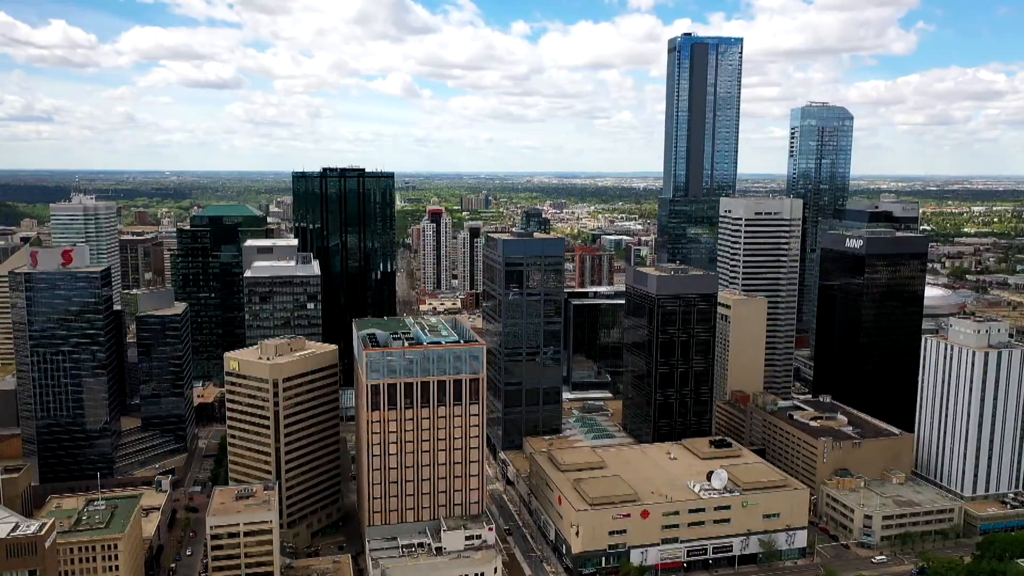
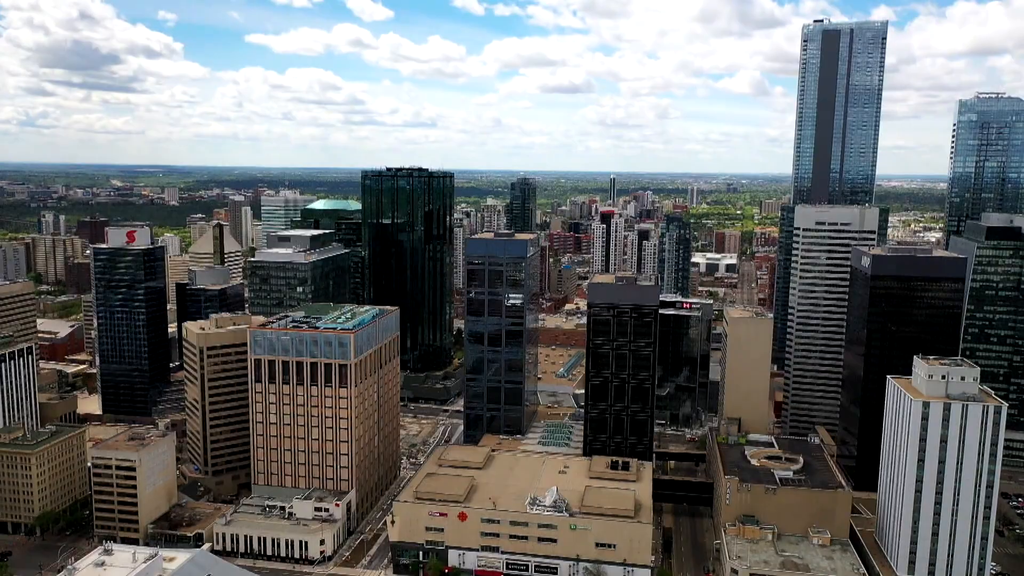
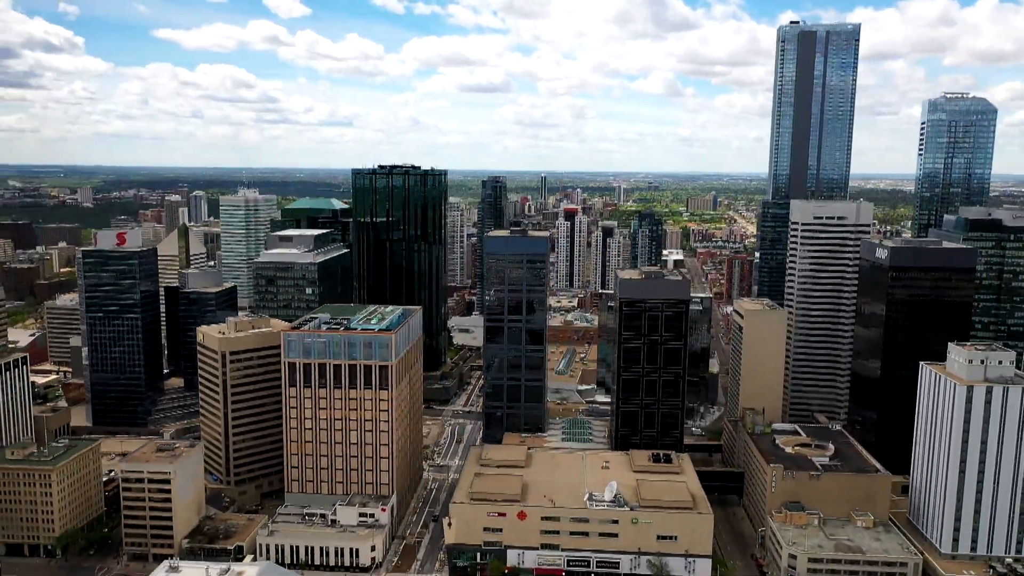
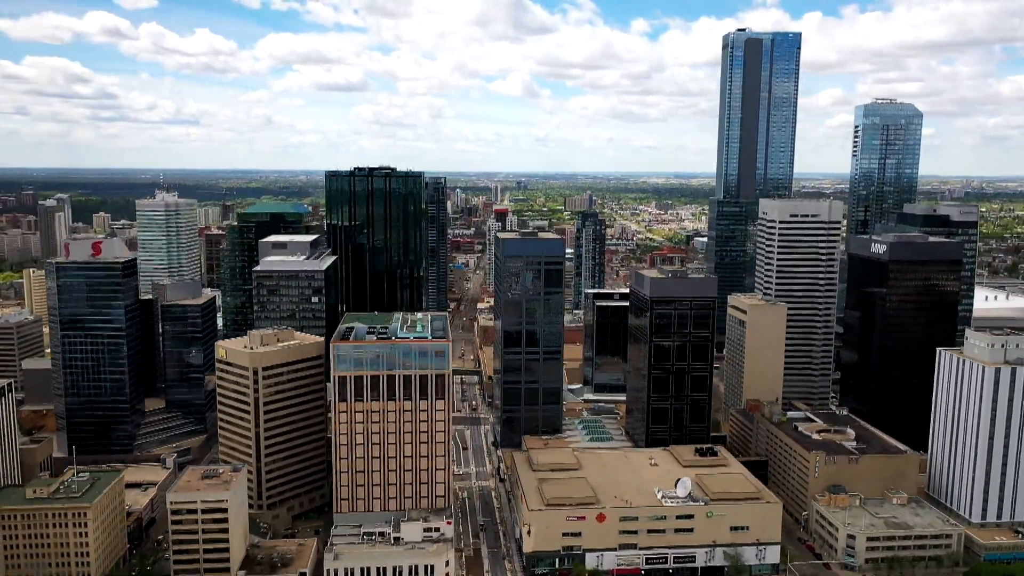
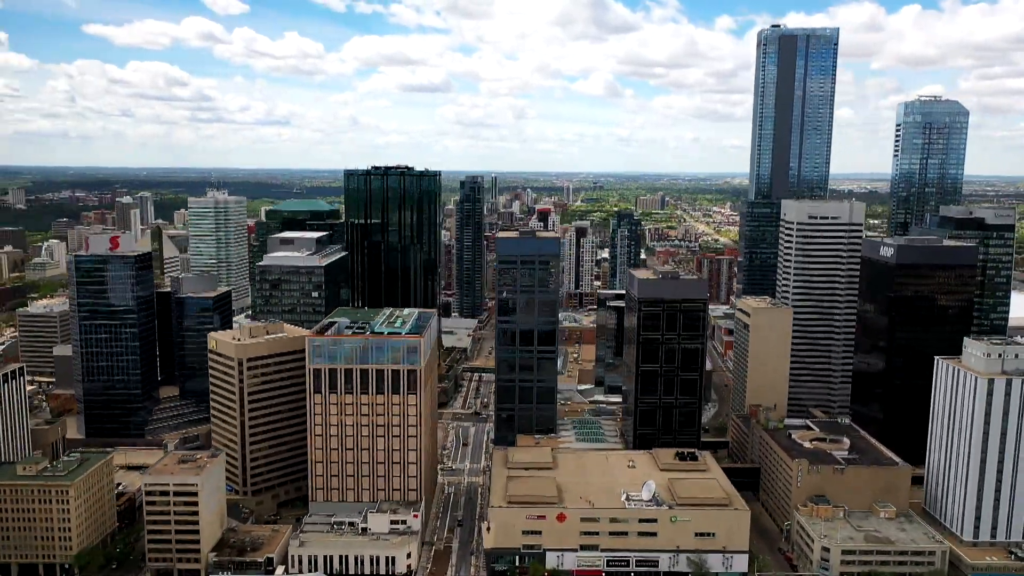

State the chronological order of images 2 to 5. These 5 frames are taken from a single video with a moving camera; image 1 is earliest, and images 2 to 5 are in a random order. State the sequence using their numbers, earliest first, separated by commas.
4, 5, 3, 2
